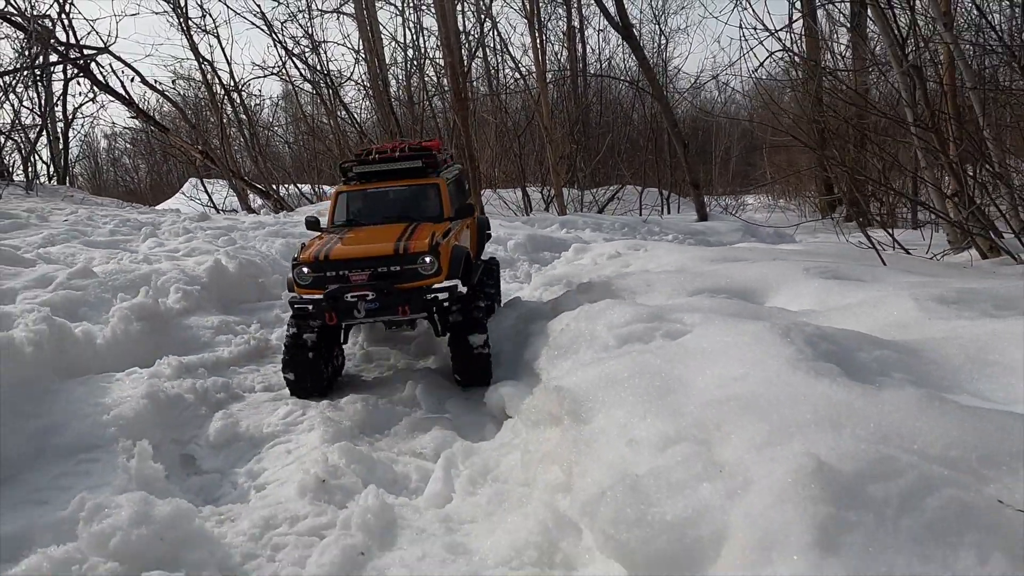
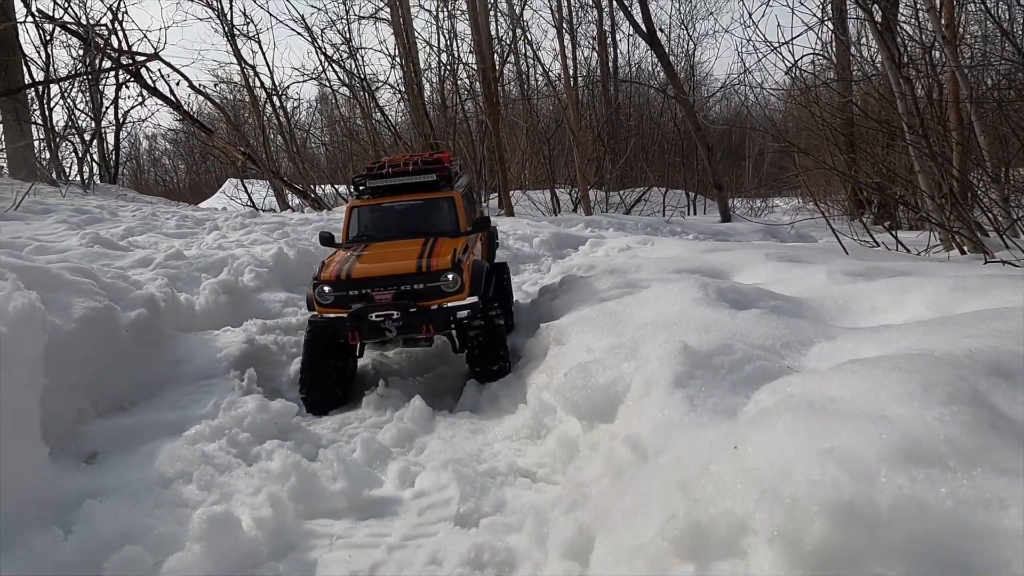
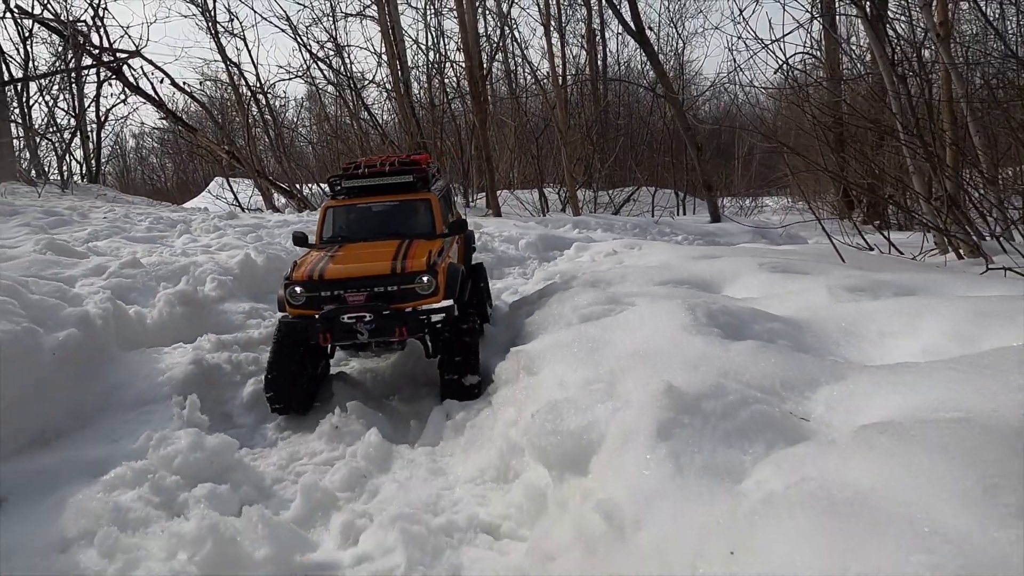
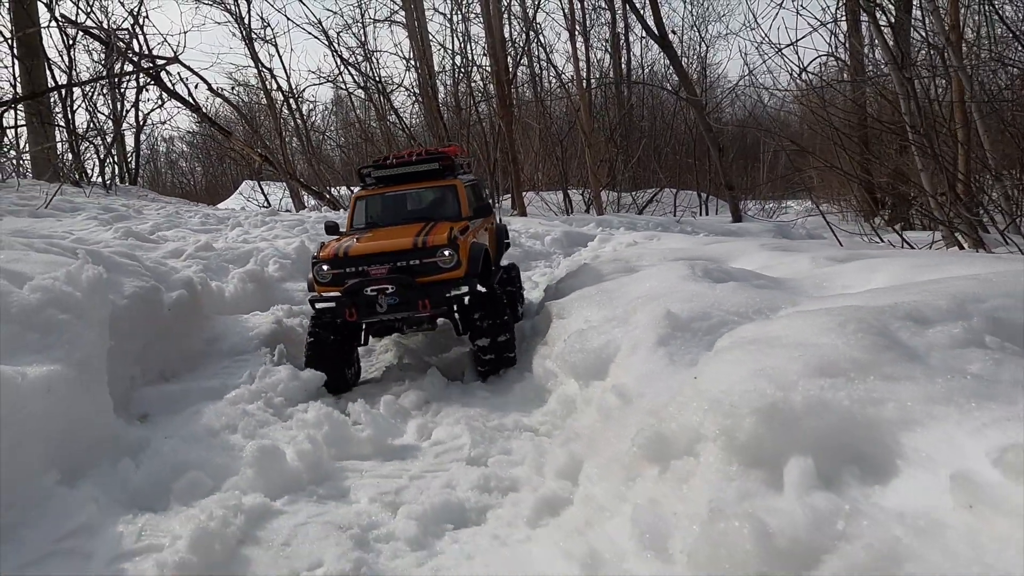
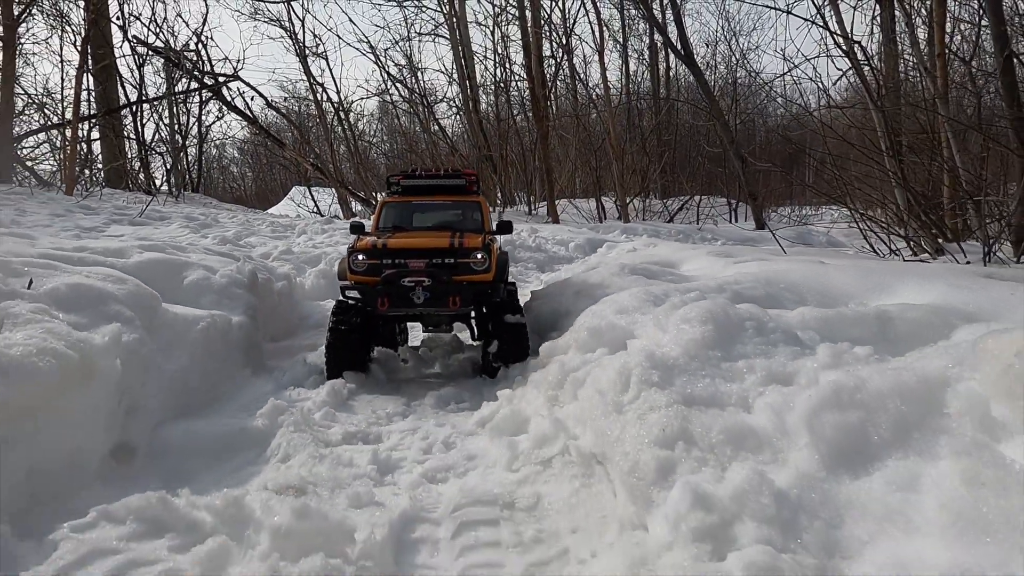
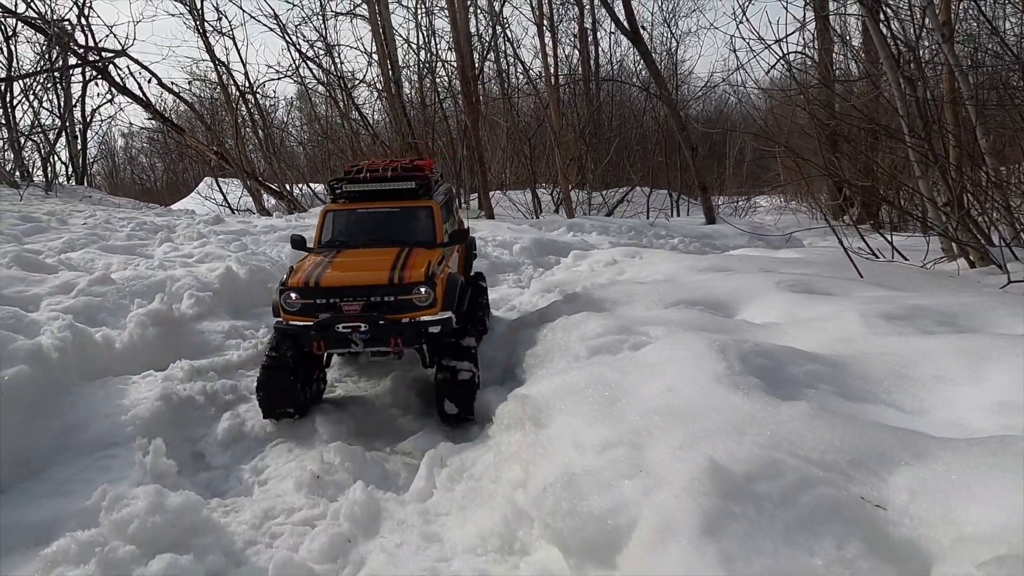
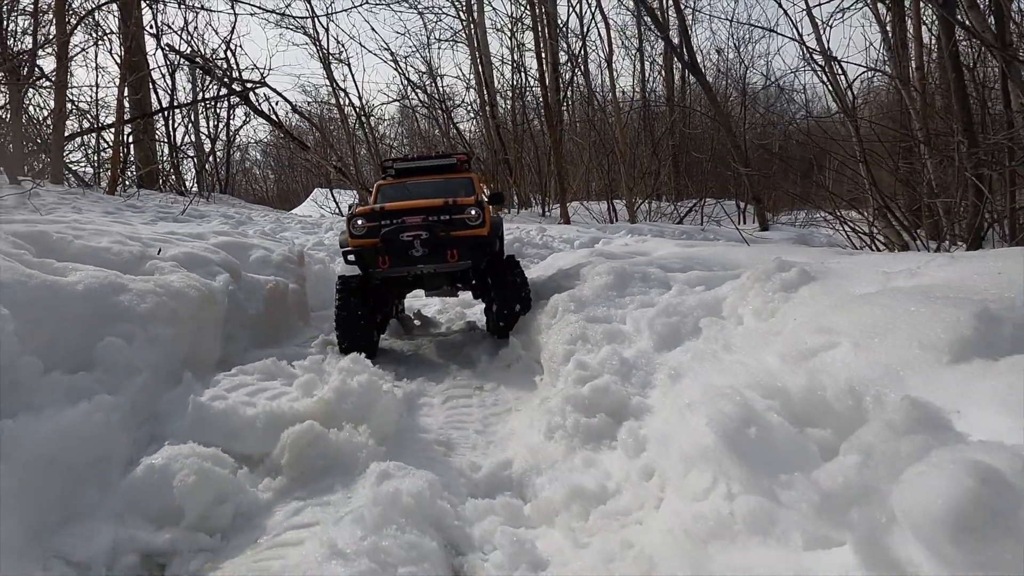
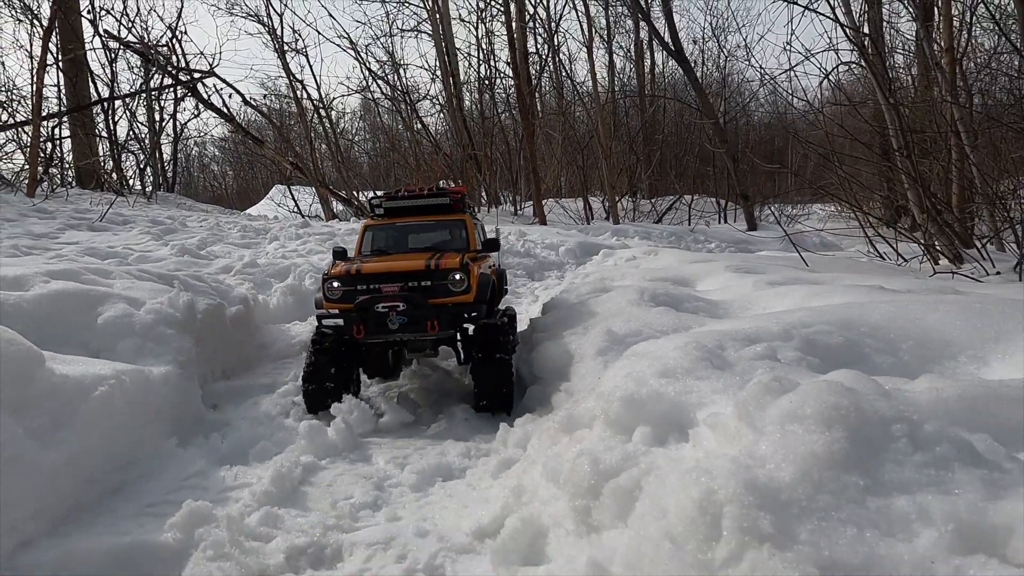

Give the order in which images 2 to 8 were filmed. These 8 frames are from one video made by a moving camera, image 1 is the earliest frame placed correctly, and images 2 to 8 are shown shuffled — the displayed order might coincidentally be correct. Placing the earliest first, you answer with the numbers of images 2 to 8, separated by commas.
6, 3, 2, 4, 8, 5, 7
